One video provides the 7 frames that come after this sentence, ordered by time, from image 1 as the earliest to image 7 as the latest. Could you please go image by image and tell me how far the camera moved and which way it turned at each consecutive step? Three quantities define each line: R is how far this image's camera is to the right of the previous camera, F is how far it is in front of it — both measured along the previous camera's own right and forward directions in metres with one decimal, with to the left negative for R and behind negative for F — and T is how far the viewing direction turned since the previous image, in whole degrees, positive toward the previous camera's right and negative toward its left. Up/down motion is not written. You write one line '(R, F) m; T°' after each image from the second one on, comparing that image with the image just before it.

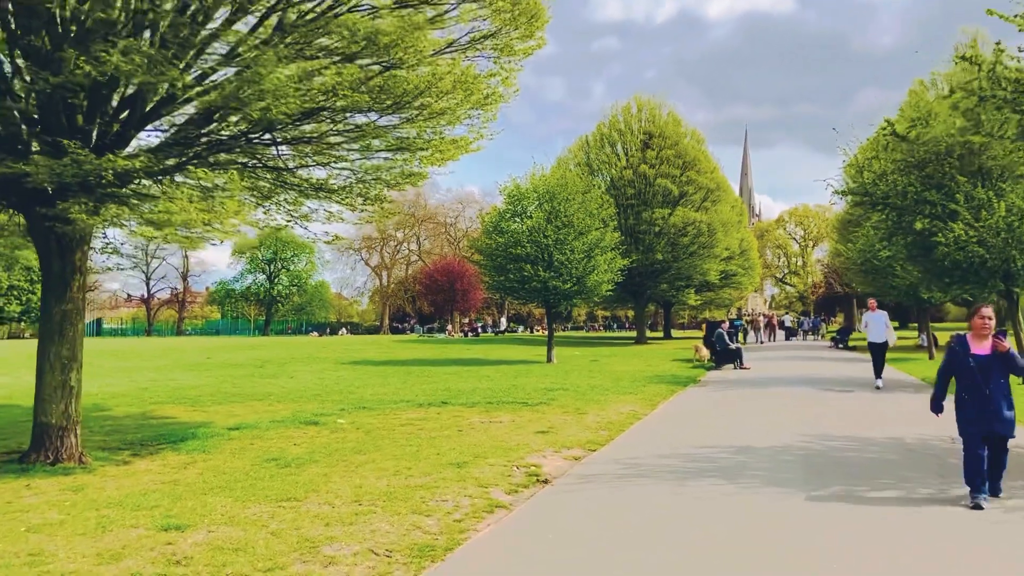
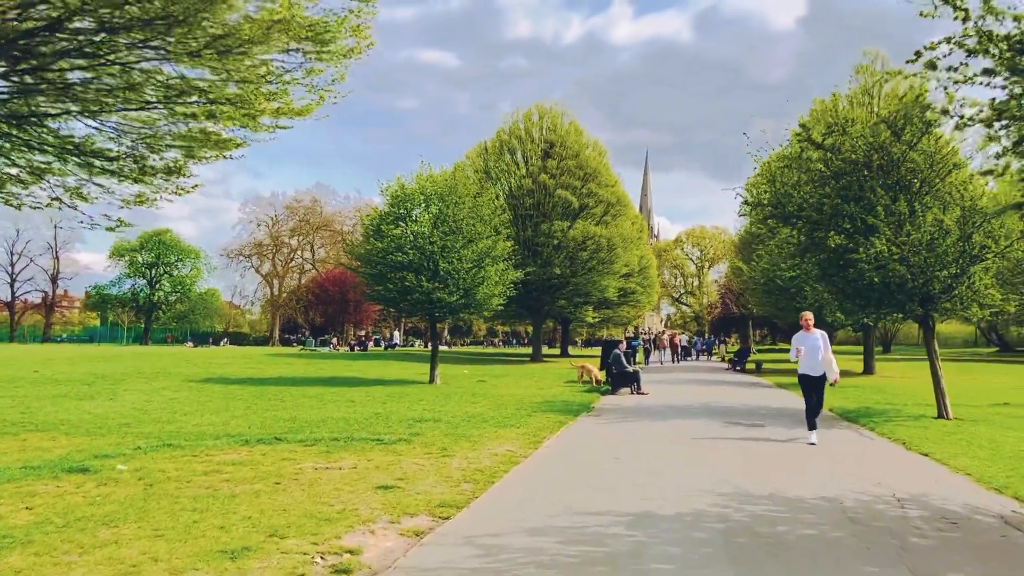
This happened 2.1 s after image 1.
(+0.6, +2.6) m; +7°
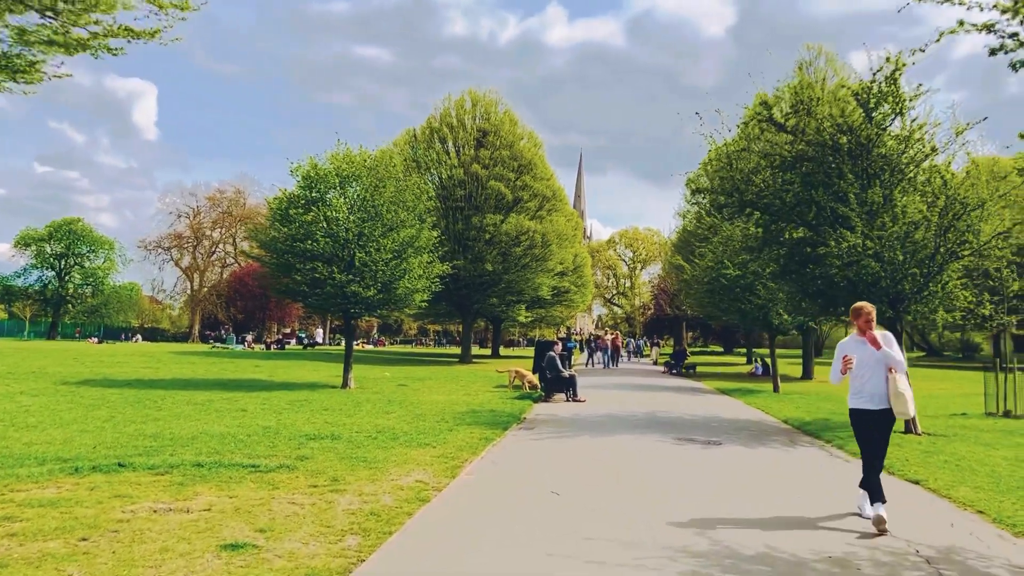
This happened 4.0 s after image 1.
(+0.2, +2.3) m; +5°
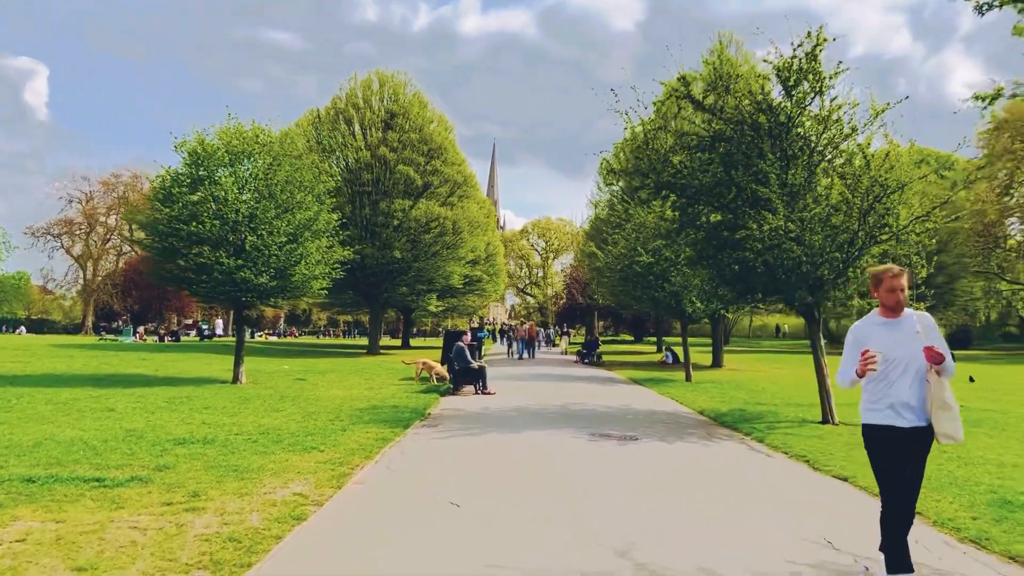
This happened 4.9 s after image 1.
(+0.2, +1.1) m; +6°
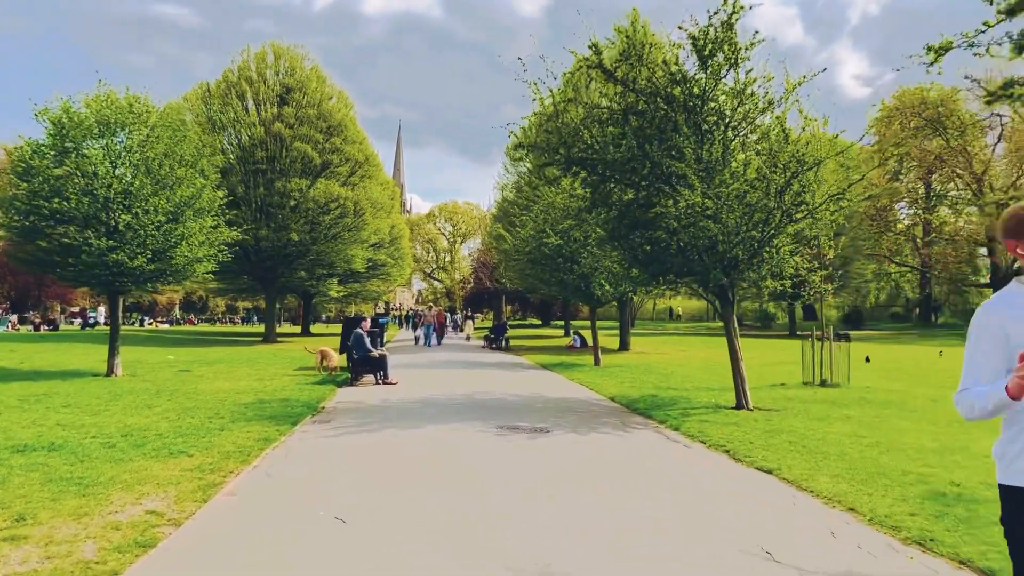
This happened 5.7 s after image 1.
(+0.1, +1.0) m; +6°
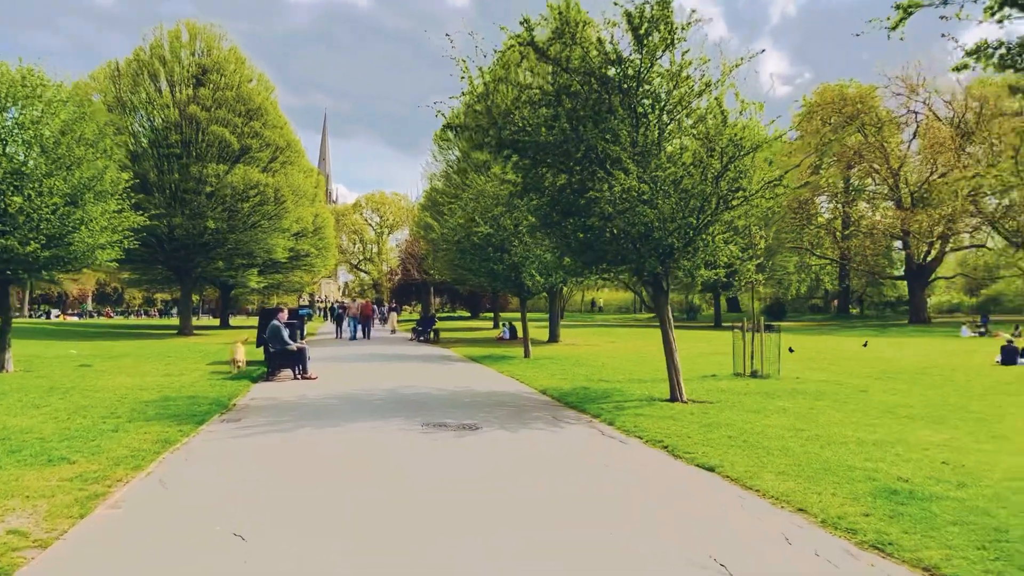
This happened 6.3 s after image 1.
(0.0, +0.7) m; +5°
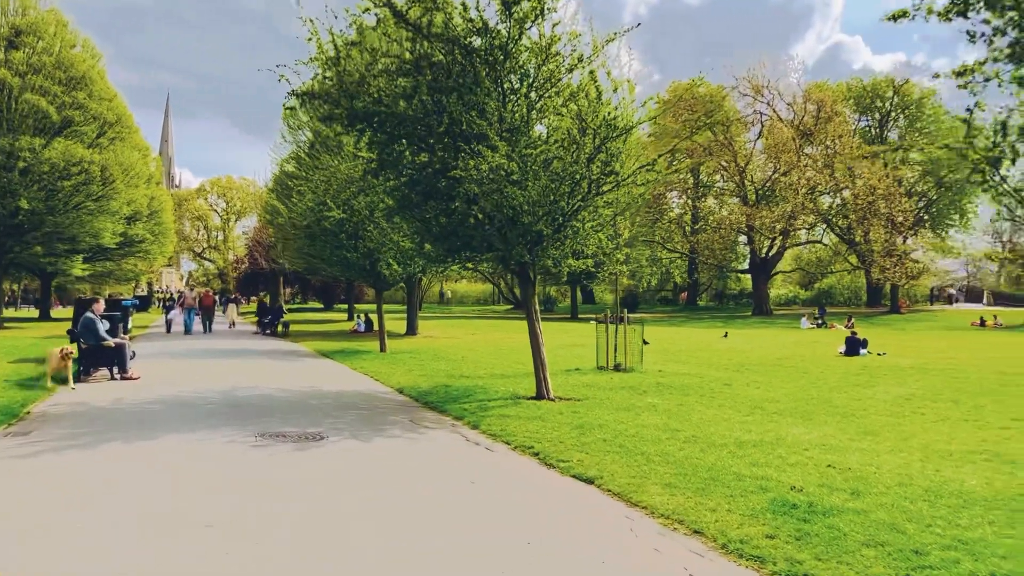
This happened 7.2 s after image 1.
(0.0, +1.2) m; +10°
